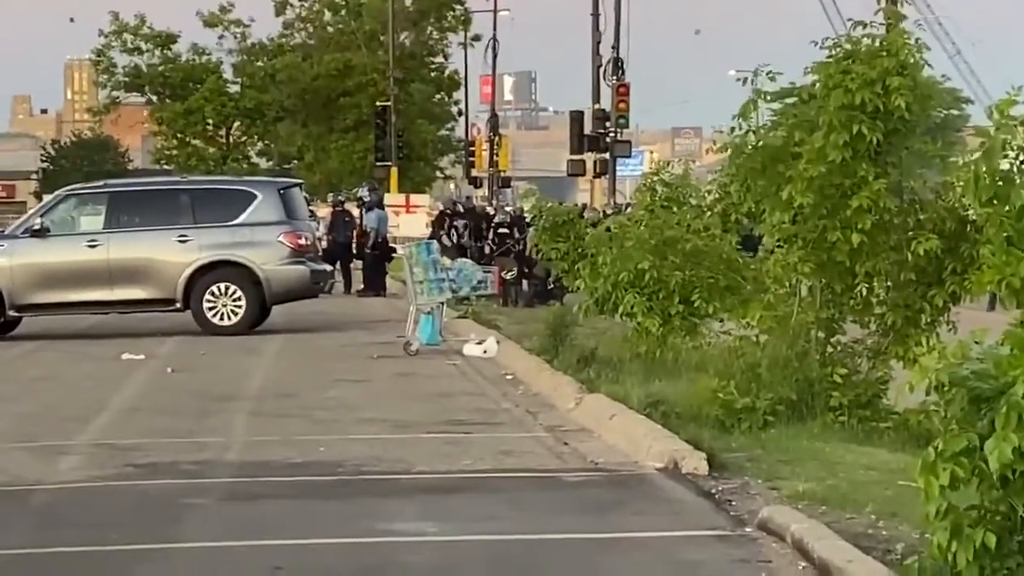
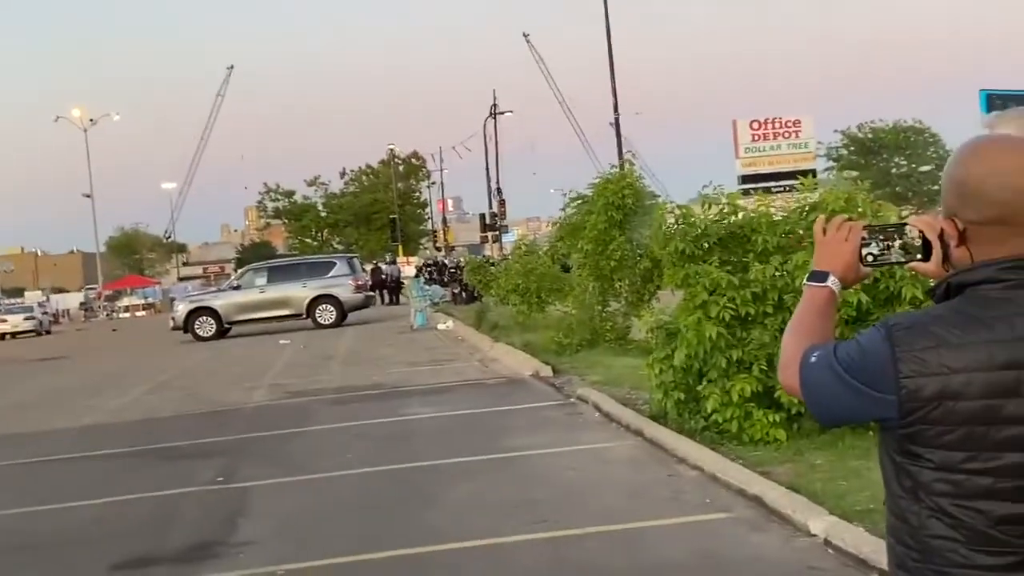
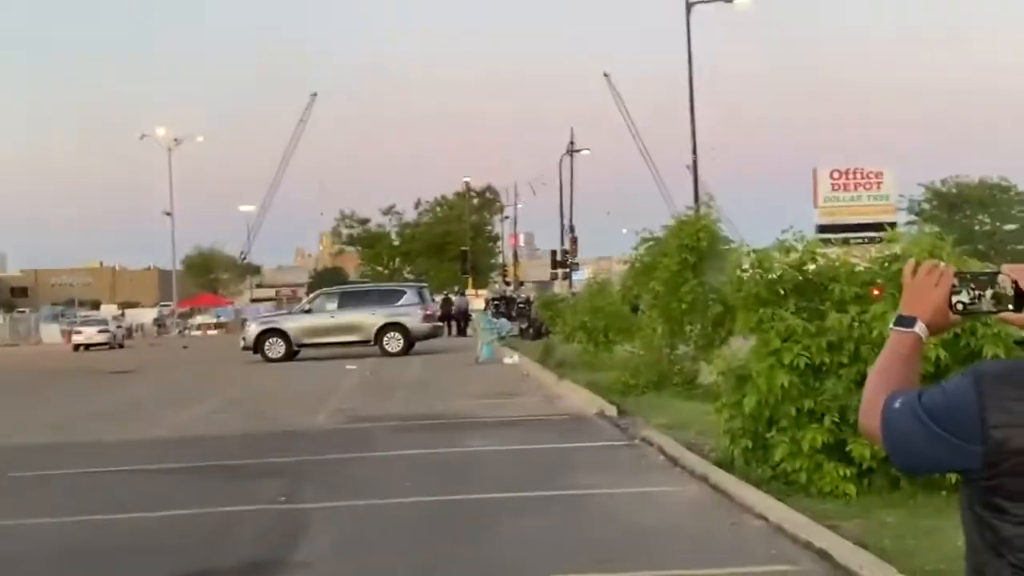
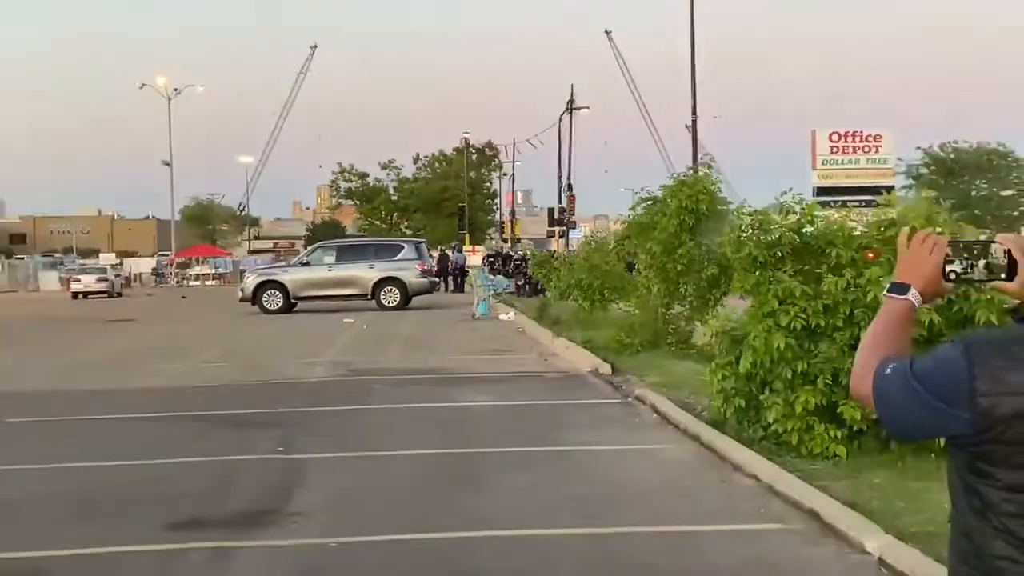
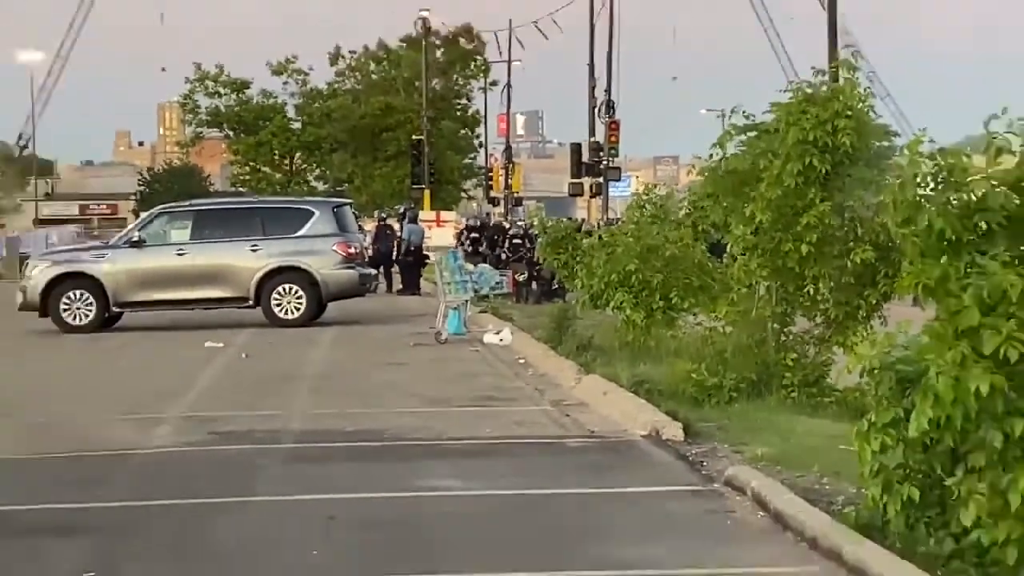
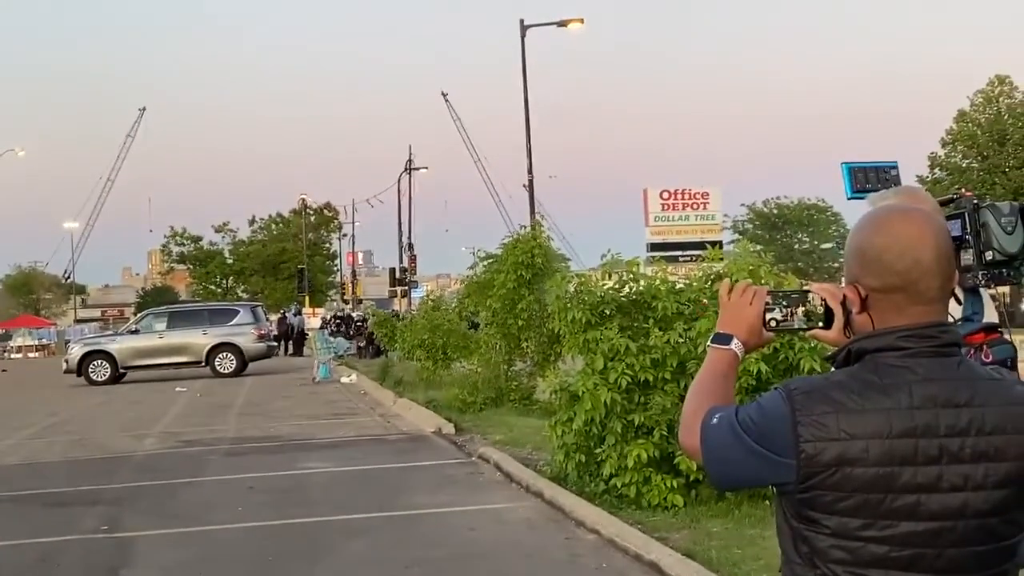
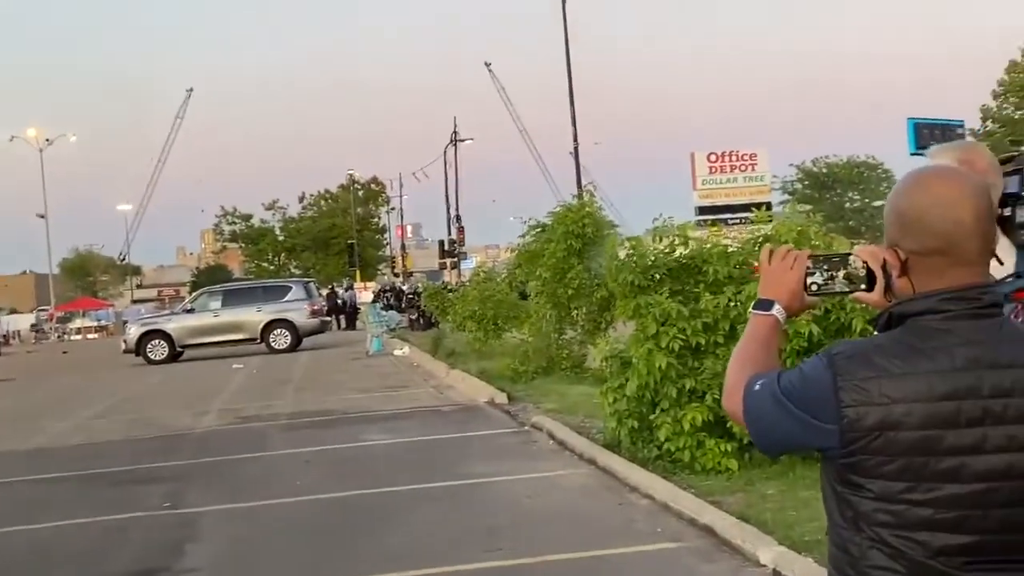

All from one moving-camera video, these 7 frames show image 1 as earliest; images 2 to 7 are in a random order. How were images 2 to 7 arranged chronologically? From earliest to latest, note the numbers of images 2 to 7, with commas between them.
5, 4, 3, 2, 7, 6
